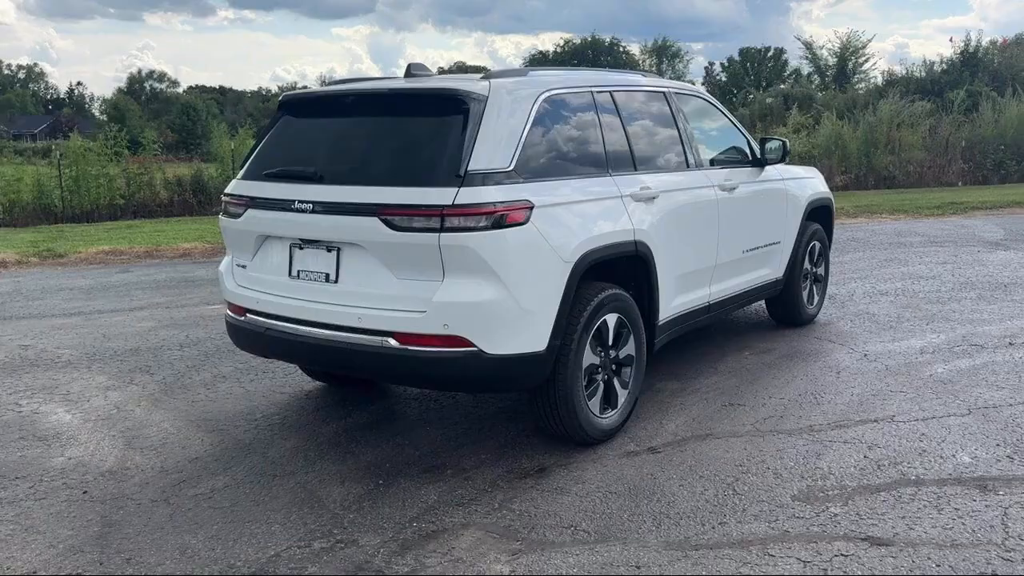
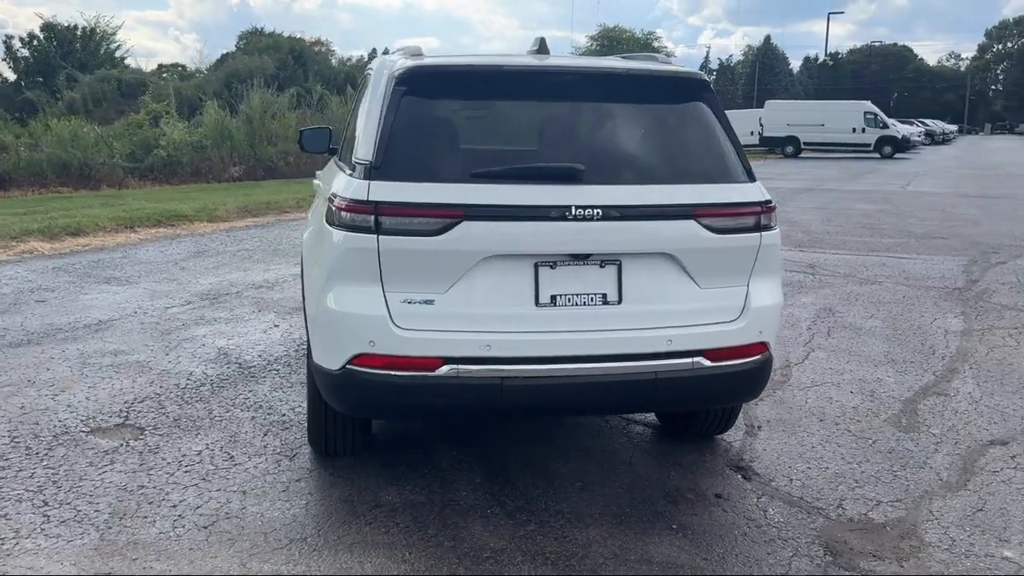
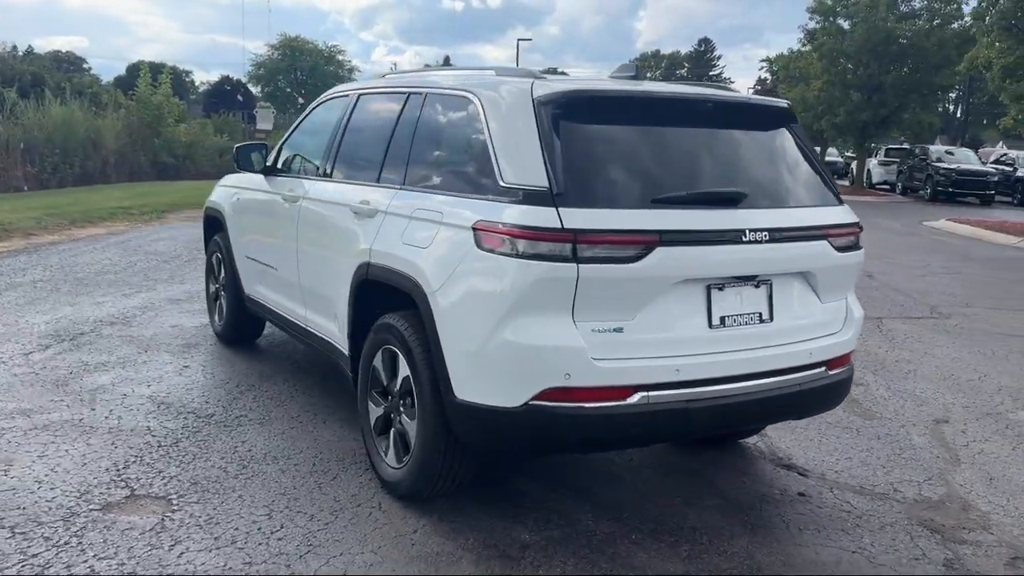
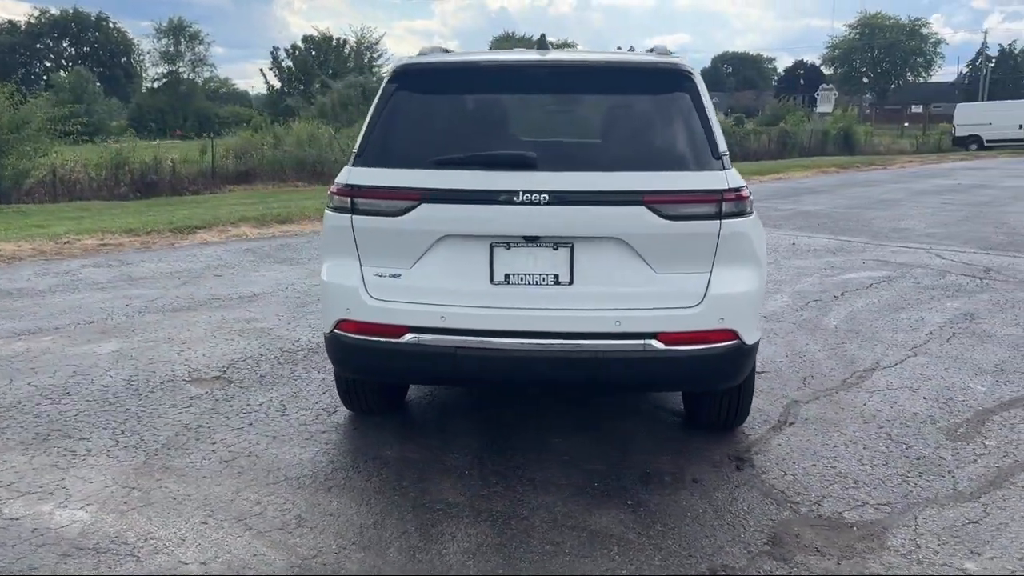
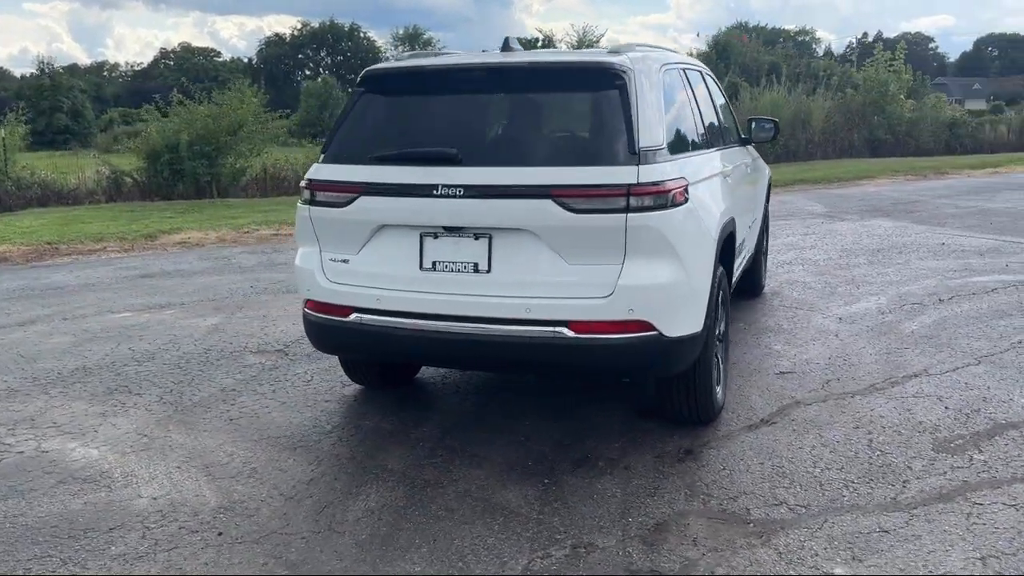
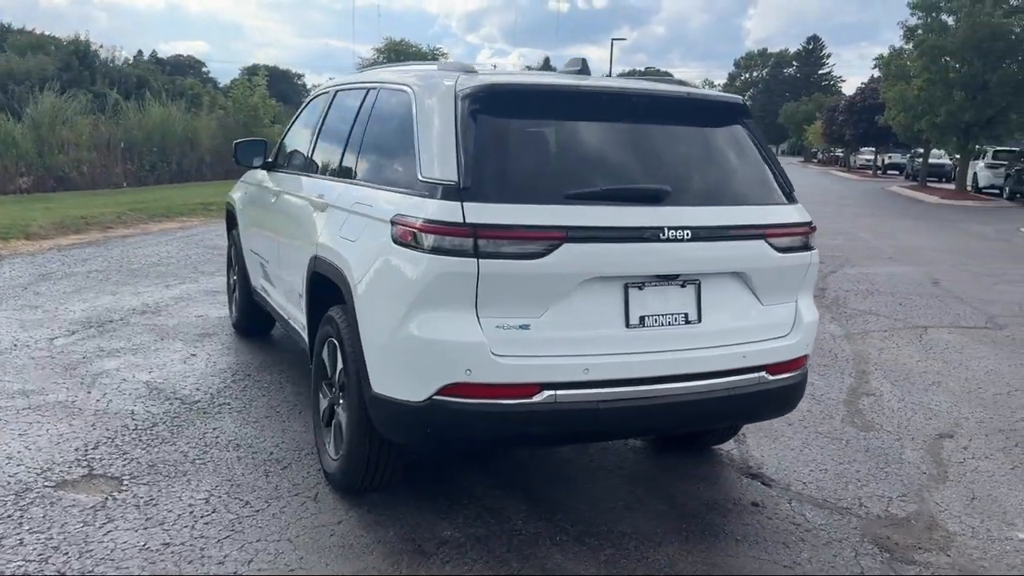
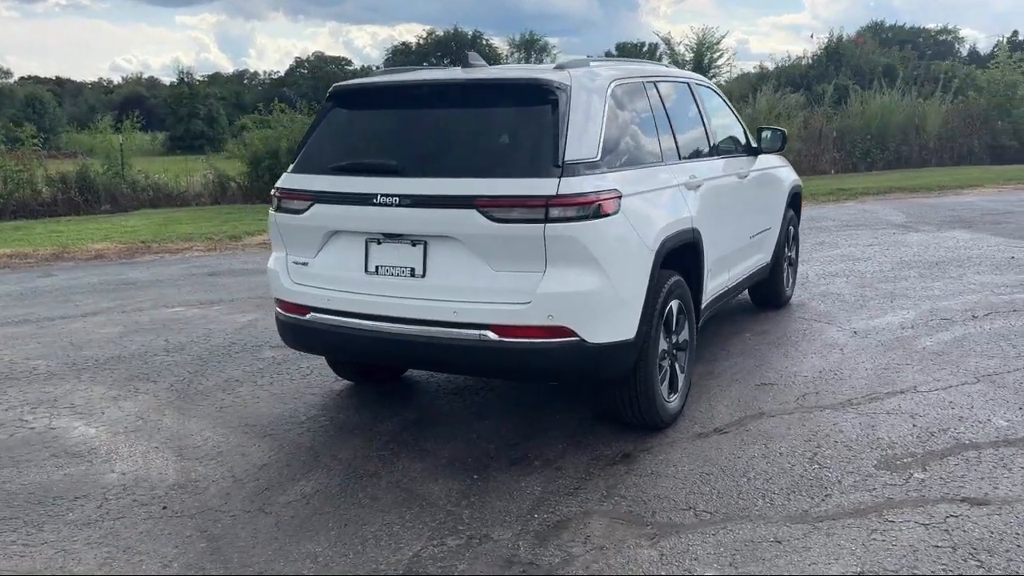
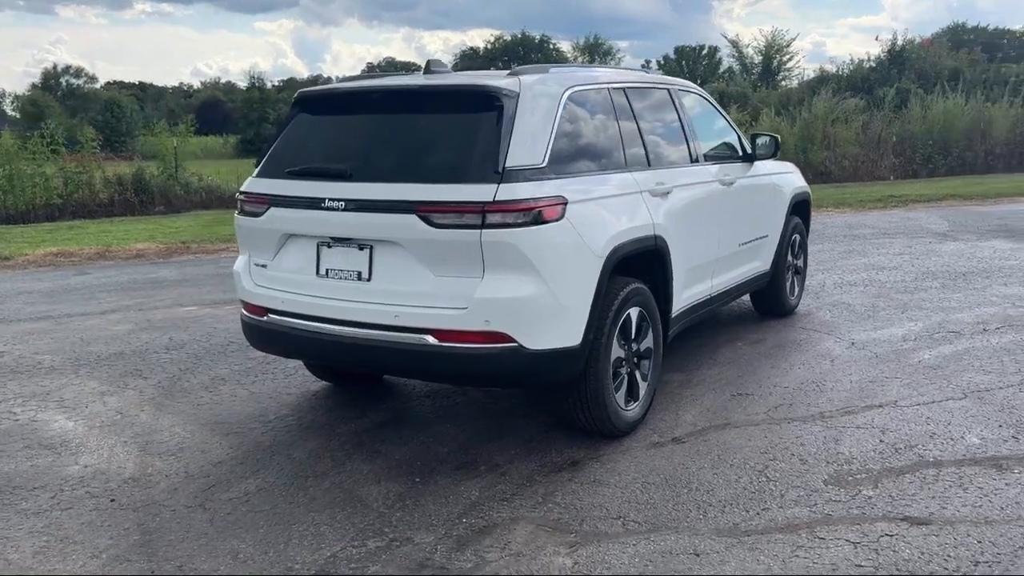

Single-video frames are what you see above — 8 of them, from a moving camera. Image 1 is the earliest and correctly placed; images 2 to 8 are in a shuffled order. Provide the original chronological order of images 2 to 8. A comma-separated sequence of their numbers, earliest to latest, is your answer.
8, 7, 5, 4, 2, 6, 3
